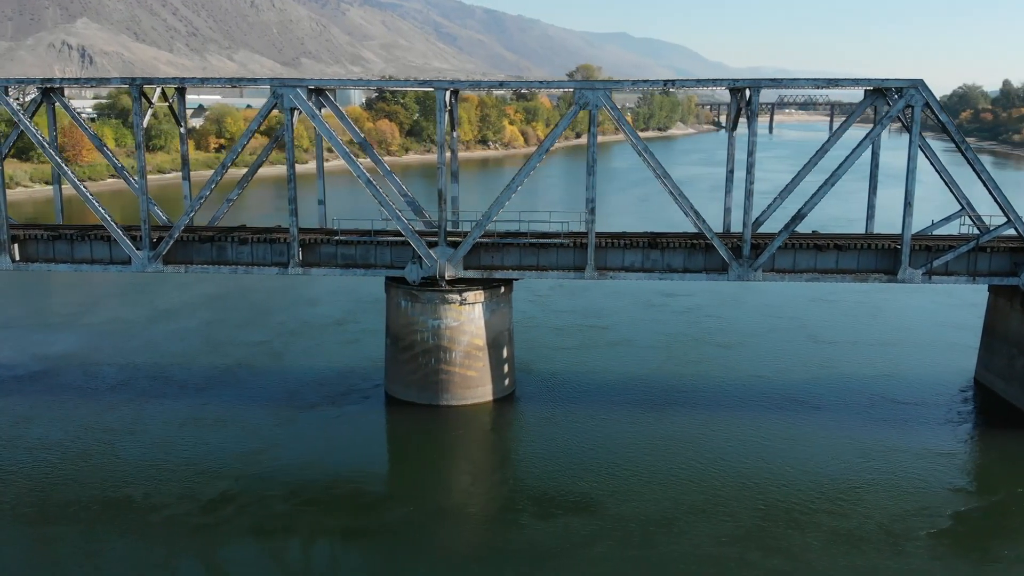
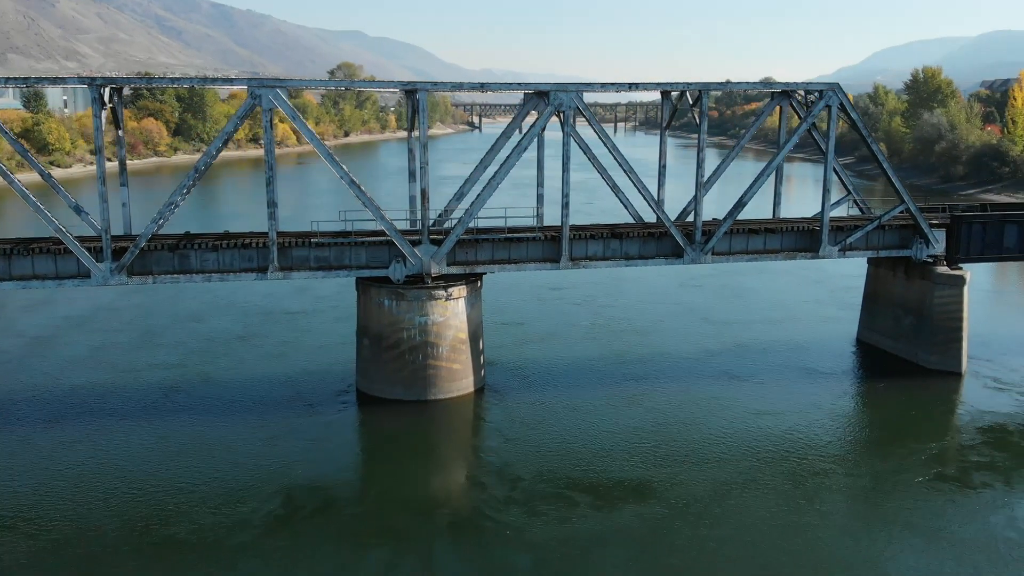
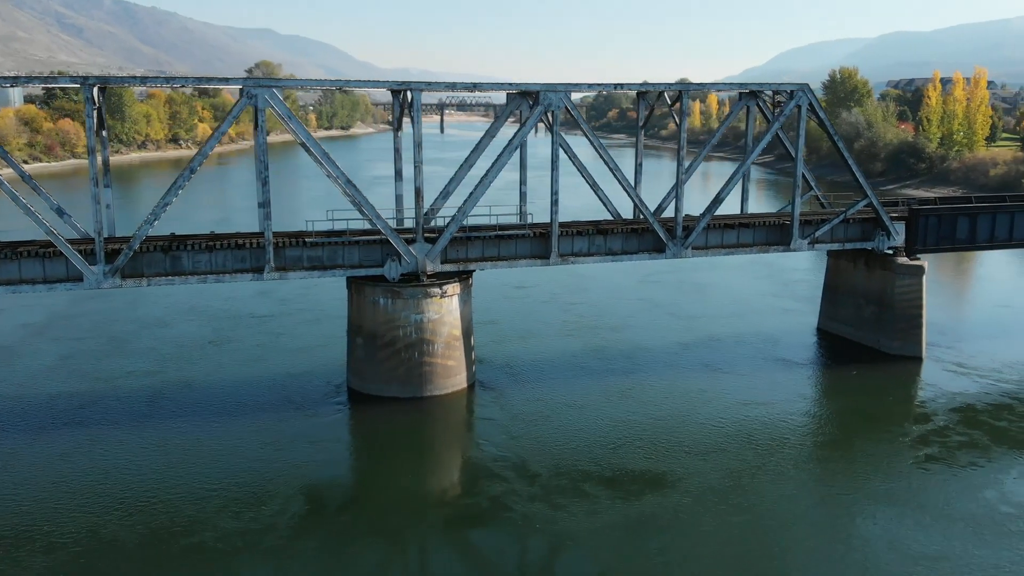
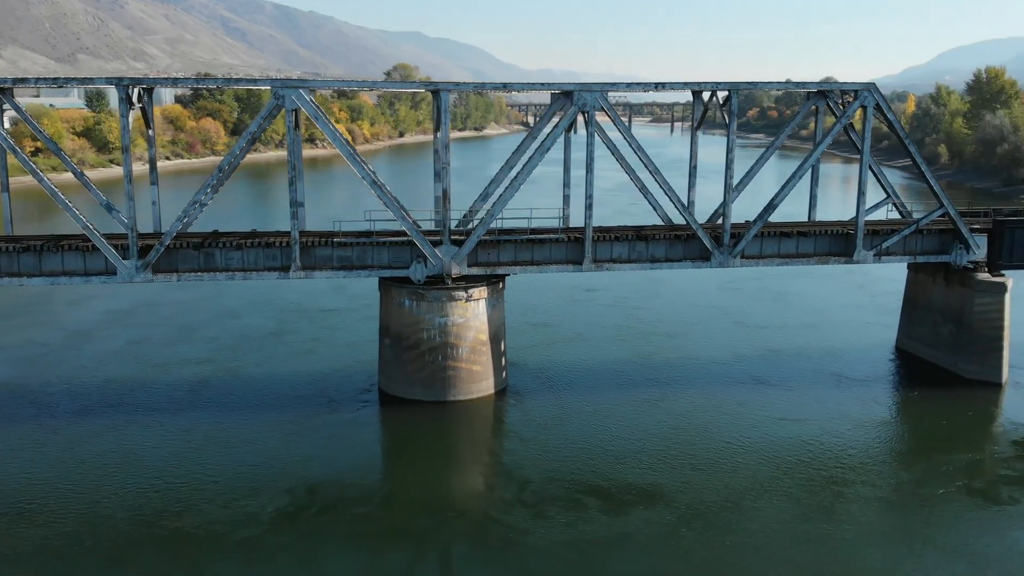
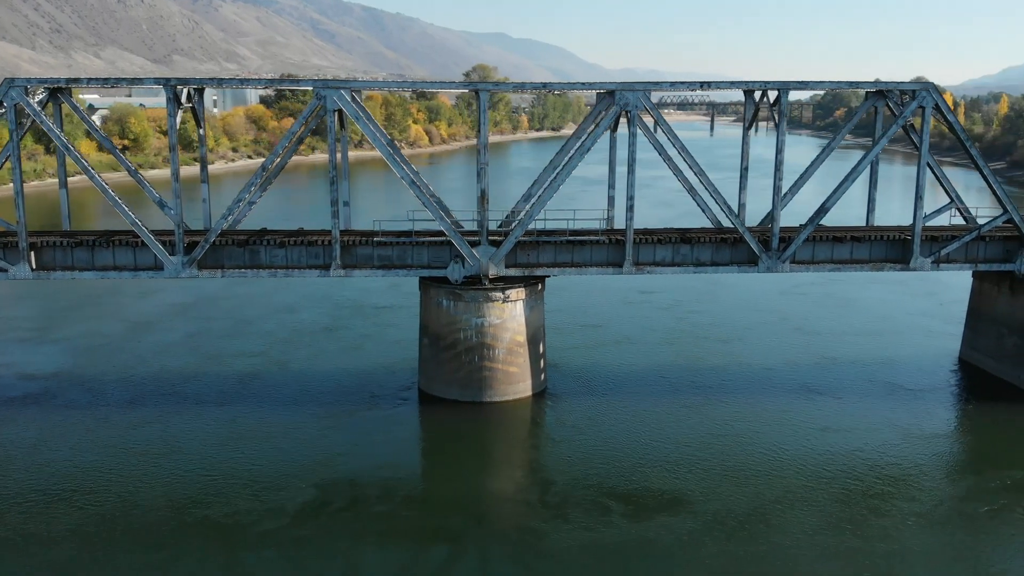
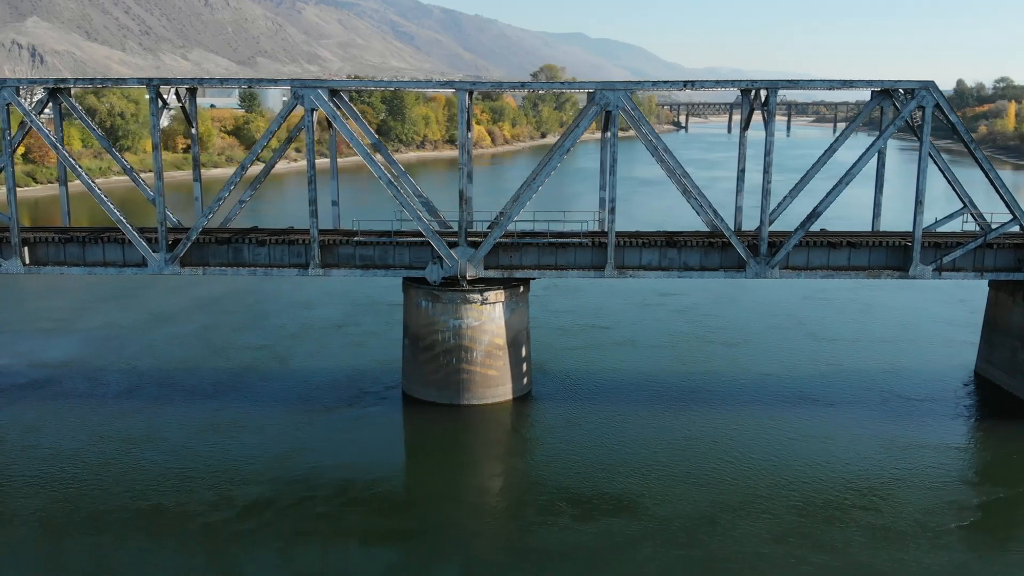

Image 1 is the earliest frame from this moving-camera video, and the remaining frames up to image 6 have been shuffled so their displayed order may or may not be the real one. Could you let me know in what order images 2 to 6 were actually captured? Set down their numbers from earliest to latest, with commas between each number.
6, 5, 4, 2, 3
